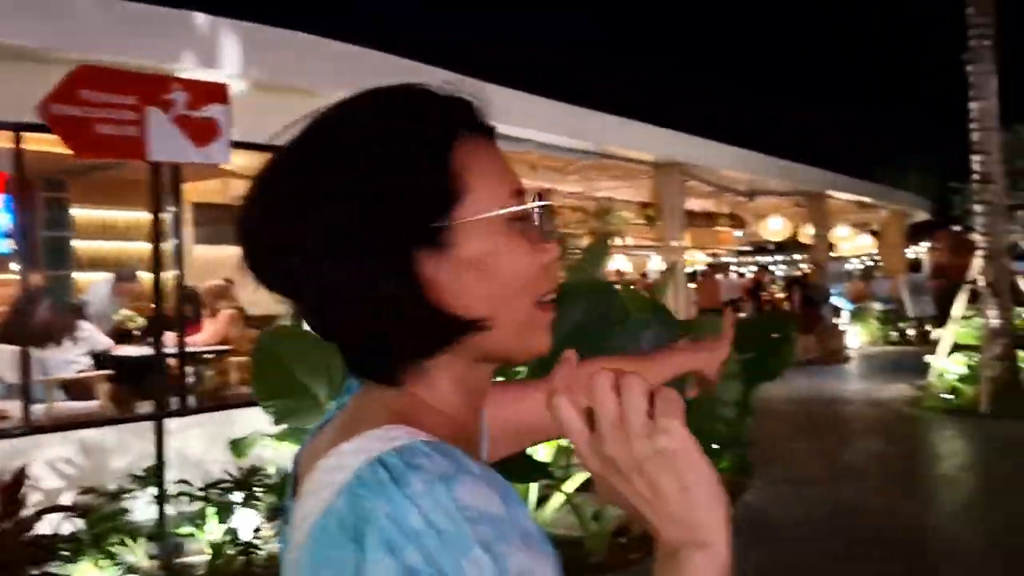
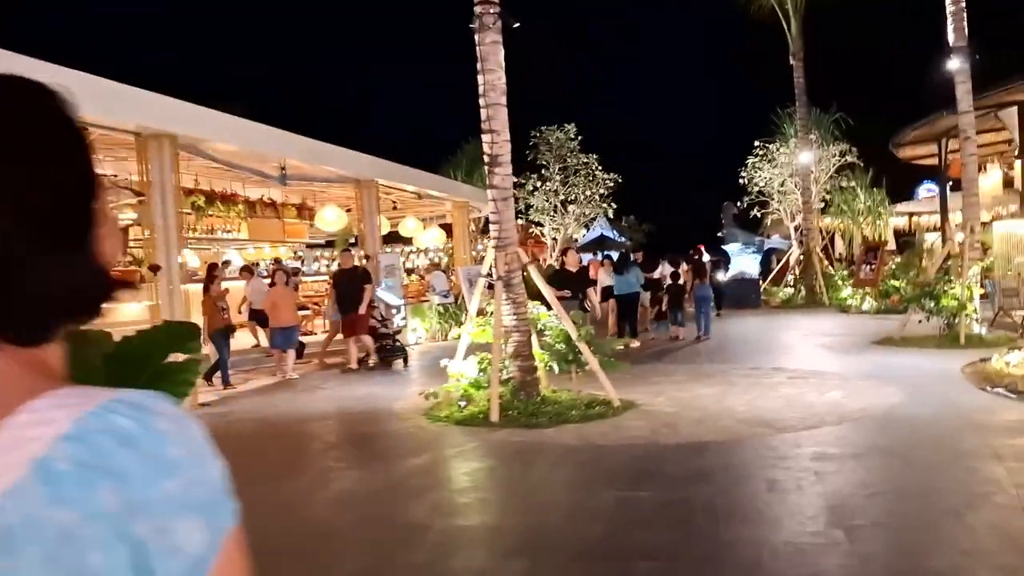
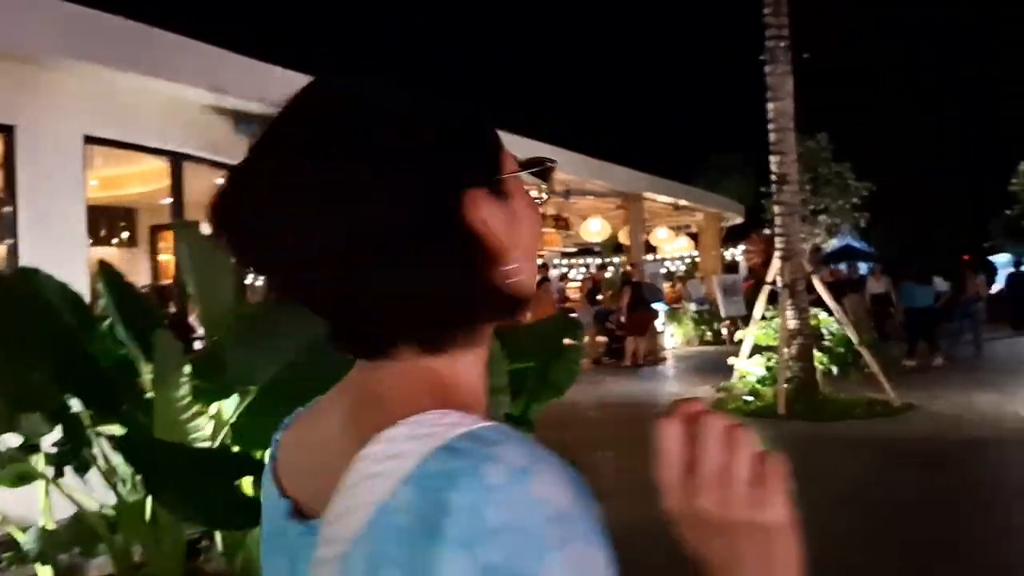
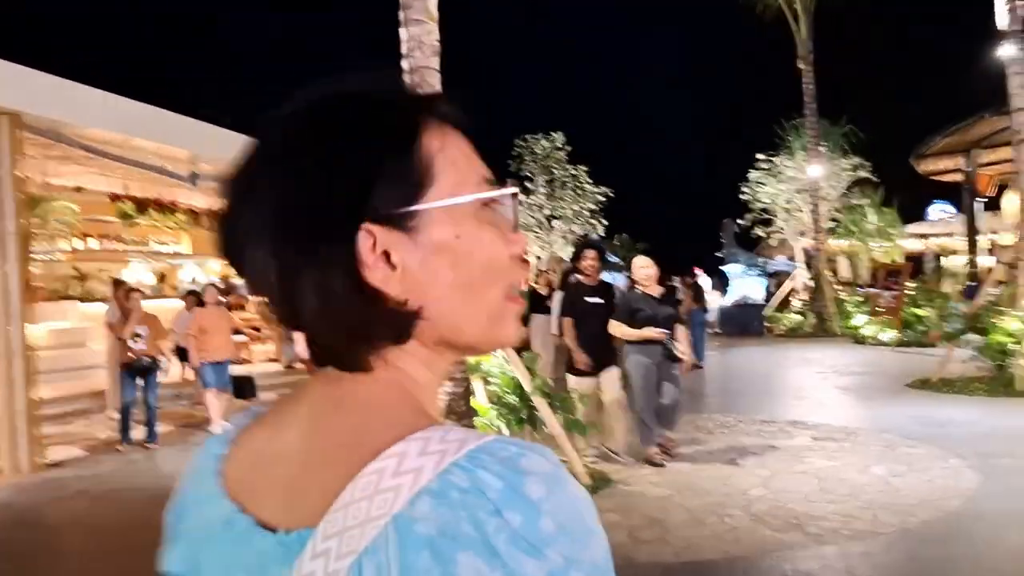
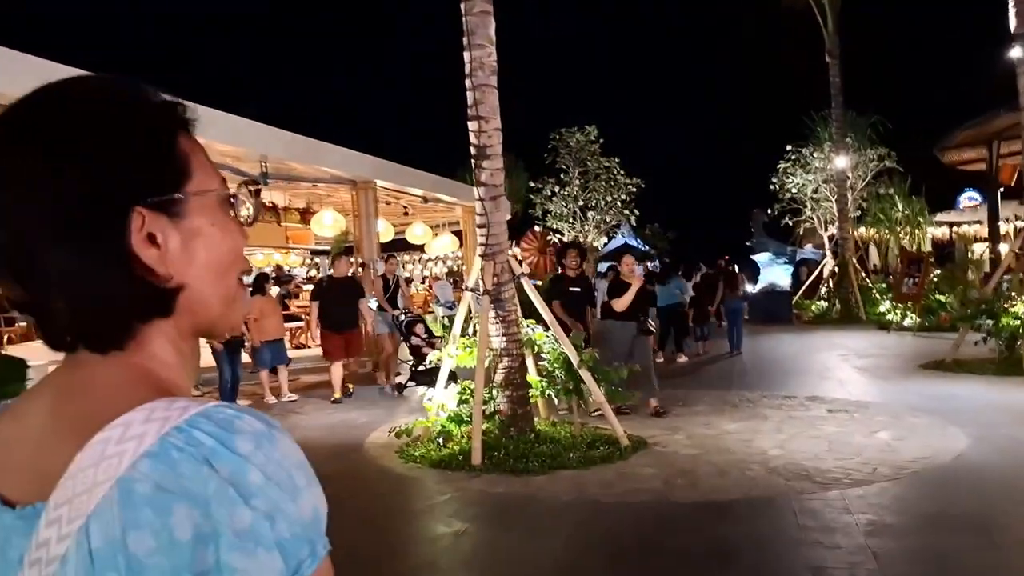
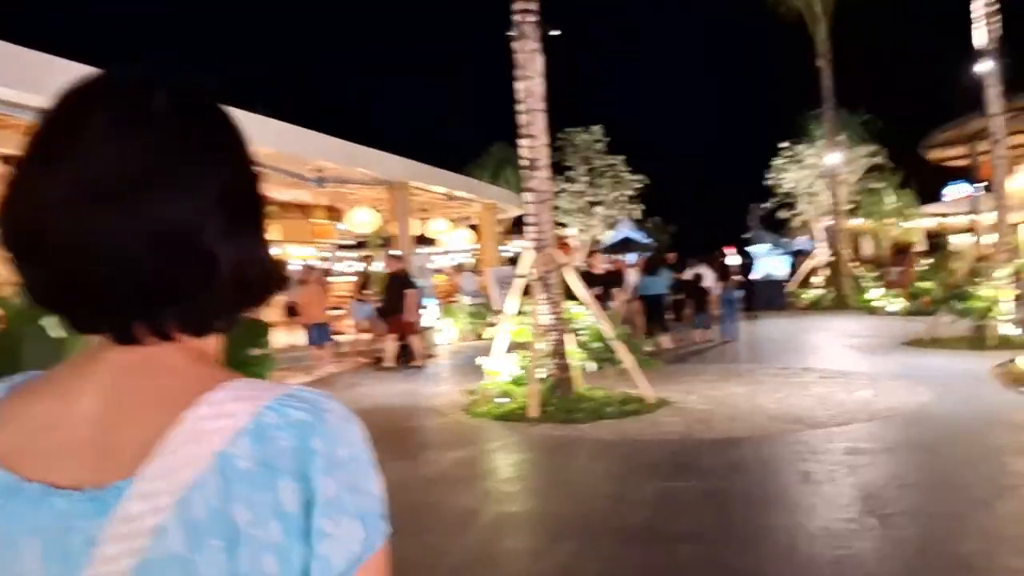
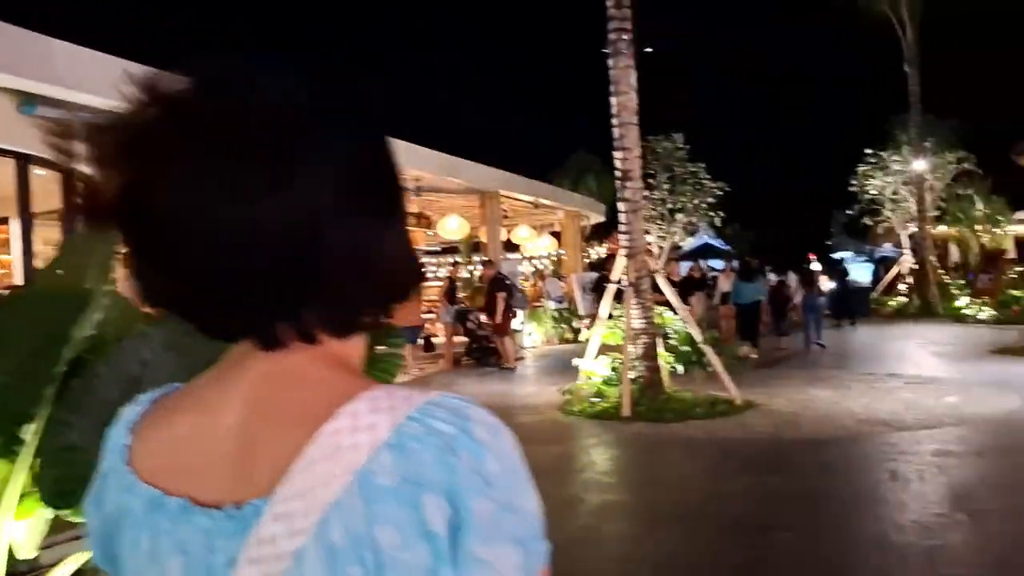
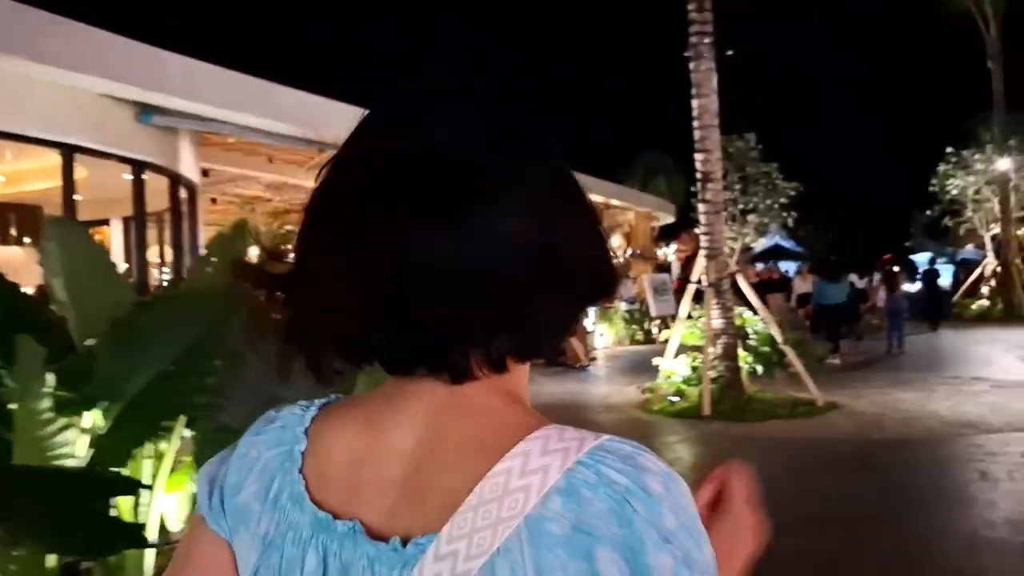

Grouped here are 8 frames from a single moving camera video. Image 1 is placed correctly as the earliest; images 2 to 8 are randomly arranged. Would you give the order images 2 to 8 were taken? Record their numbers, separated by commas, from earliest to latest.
3, 8, 7, 6, 2, 5, 4
